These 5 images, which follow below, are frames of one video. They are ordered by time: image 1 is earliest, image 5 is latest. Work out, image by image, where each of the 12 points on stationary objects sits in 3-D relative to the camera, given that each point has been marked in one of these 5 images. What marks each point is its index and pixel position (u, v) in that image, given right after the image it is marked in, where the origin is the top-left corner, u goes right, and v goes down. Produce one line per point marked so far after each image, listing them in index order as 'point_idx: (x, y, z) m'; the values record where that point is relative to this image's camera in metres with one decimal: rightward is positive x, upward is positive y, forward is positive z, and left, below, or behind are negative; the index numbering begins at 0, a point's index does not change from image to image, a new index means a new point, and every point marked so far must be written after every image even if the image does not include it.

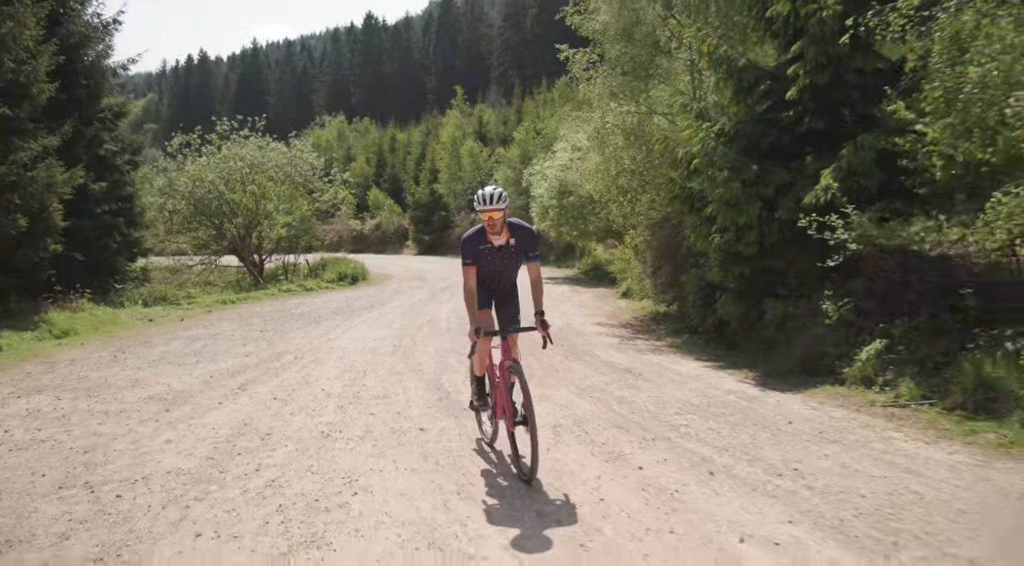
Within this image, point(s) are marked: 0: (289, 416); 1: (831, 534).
0: (-2.2, -1.3, +7.0) m
1: (+1.8, -1.4, +4.0) m
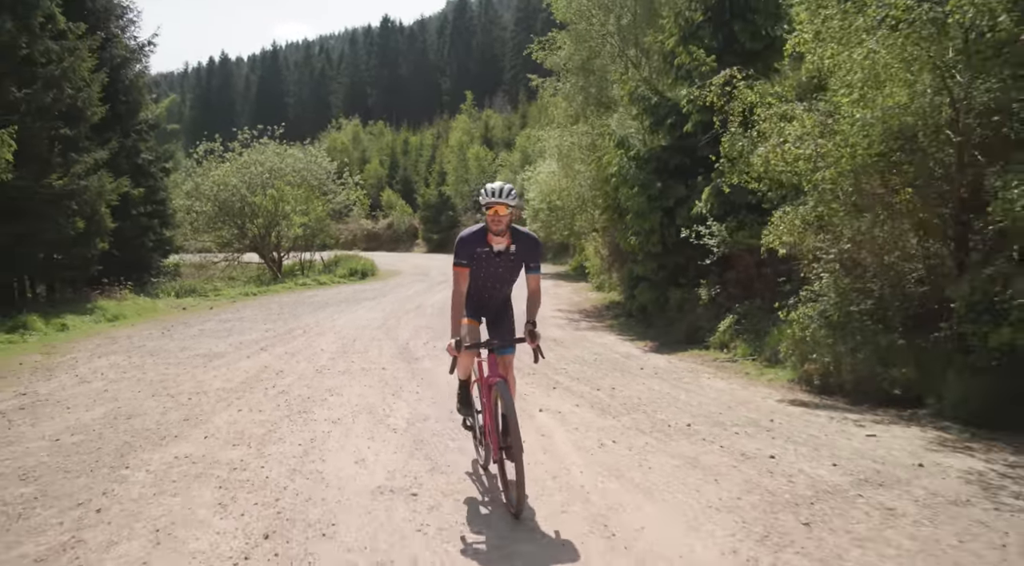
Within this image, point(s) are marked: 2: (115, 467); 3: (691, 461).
0: (-3.1, -1.1, +10.2) m
1: (+0.8, -1.2, +7.1) m
2: (-3.1, -1.4, +5.6) m
3: (+1.3, -1.3, +5.3) m
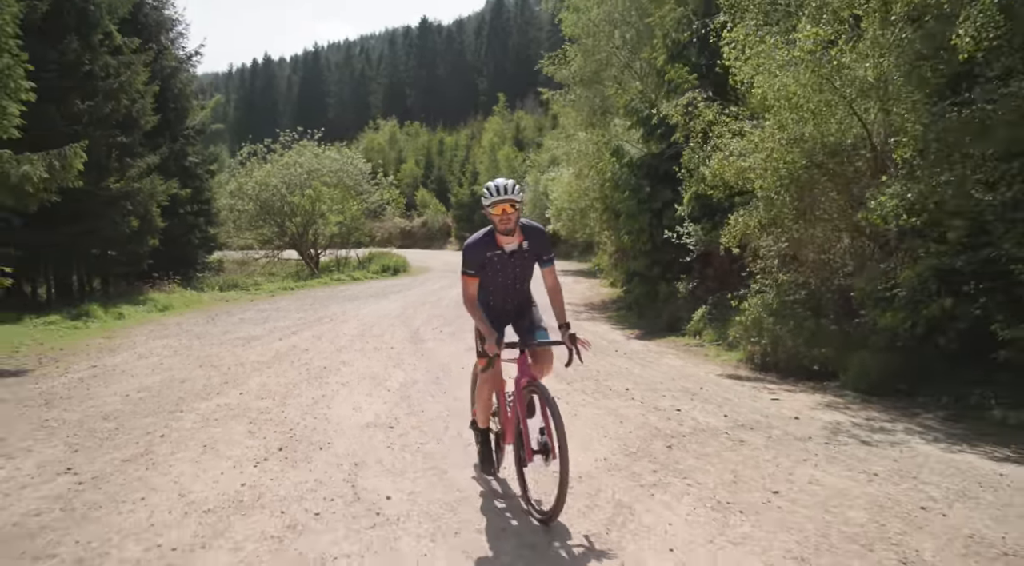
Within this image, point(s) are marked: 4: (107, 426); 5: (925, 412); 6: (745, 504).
0: (-3.2, -1.0, +11.9) m
1: (+0.5, -1.1, +8.6) m
2: (-3.5, -1.3, +7.3) m
3: (+0.9, -1.2, +6.8) m
4: (-3.8, -1.4, +6.7) m
5: (+4.1, -1.3, +7.1) m
6: (+1.4, -1.3, +4.2) m
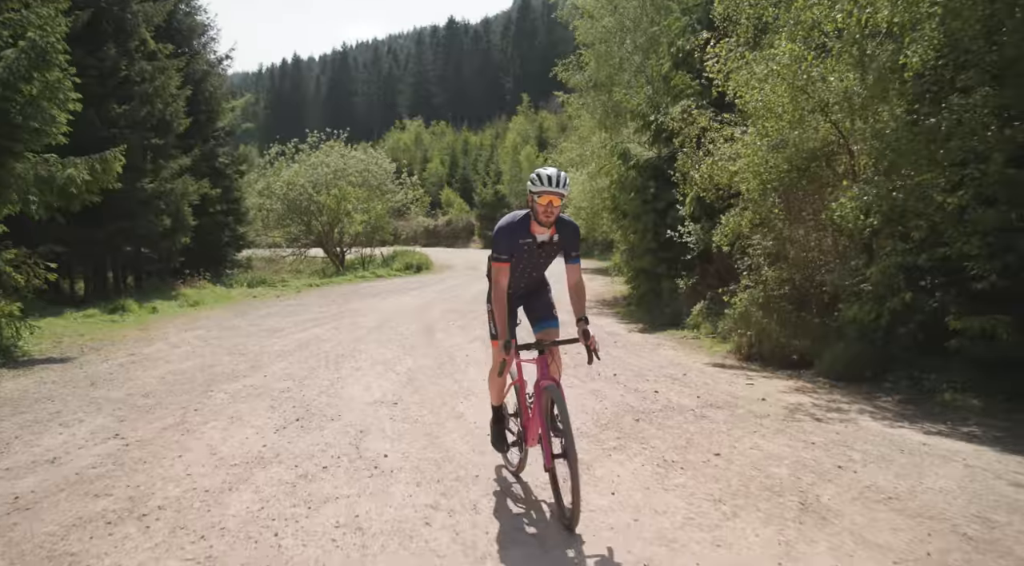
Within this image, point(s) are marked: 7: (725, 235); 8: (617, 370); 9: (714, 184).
0: (-3.1, -0.9, +12.7) m
1: (+0.5, -1.1, +9.4) m
2: (-3.5, -1.2, +8.2) m
3: (+0.8, -1.1, +7.5) m
4: (-3.9, -1.3, +7.6) m
5: (+4.0, -1.2, +7.7) m
6: (+1.2, -1.2, +4.9) m
7: (+3.2, +0.7, +10.9) m
8: (+1.3, -1.1, +9.0) m
9: (+3.1, +1.5, +10.9) m
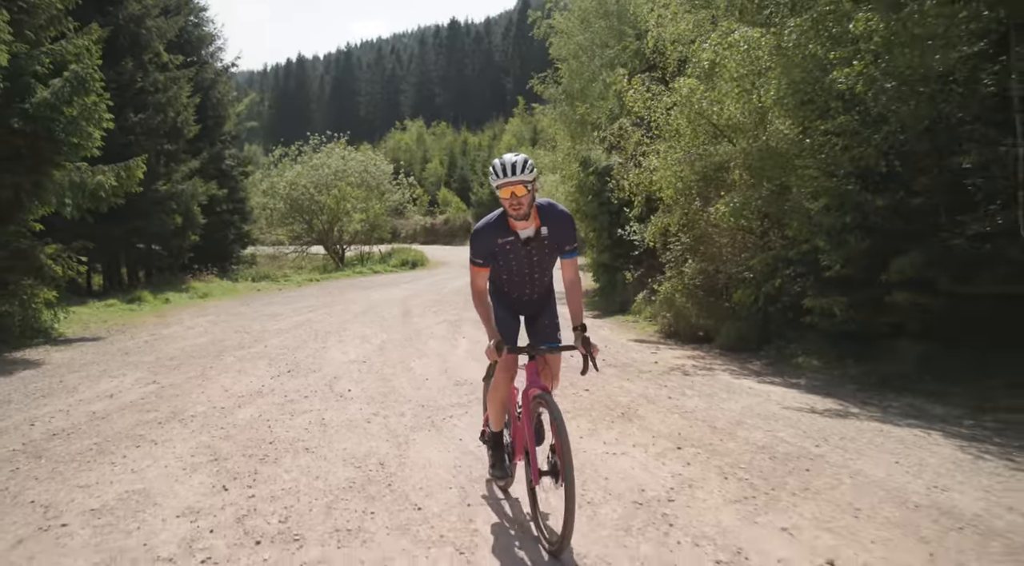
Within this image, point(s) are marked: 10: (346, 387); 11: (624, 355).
0: (-3.8, -0.7, +14.8) m
1: (-0.2, -0.9, +11.4) m
2: (-4.2, -1.1, +10.2) m
3: (+0.1, -1.0, +9.5) m
4: (-4.6, -1.1, +9.7) m
5: (+3.3, -1.1, +9.7) m
6: (+0.5, -1.1, +6.9) m
7: (+2.6, +0.9, +12.9) m
8: (+0.6, -0.9, +11.0) m
9: (+2.4, +1.7, +13.0) m
10: (-1.7, -1.1, +7.4) m
11: (+1.5, -1.0, +9.9) m
